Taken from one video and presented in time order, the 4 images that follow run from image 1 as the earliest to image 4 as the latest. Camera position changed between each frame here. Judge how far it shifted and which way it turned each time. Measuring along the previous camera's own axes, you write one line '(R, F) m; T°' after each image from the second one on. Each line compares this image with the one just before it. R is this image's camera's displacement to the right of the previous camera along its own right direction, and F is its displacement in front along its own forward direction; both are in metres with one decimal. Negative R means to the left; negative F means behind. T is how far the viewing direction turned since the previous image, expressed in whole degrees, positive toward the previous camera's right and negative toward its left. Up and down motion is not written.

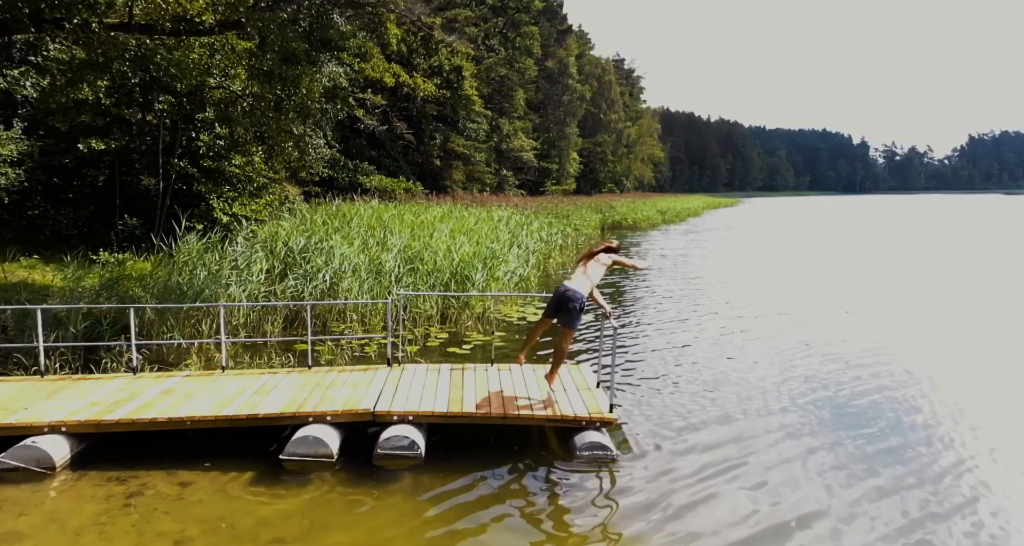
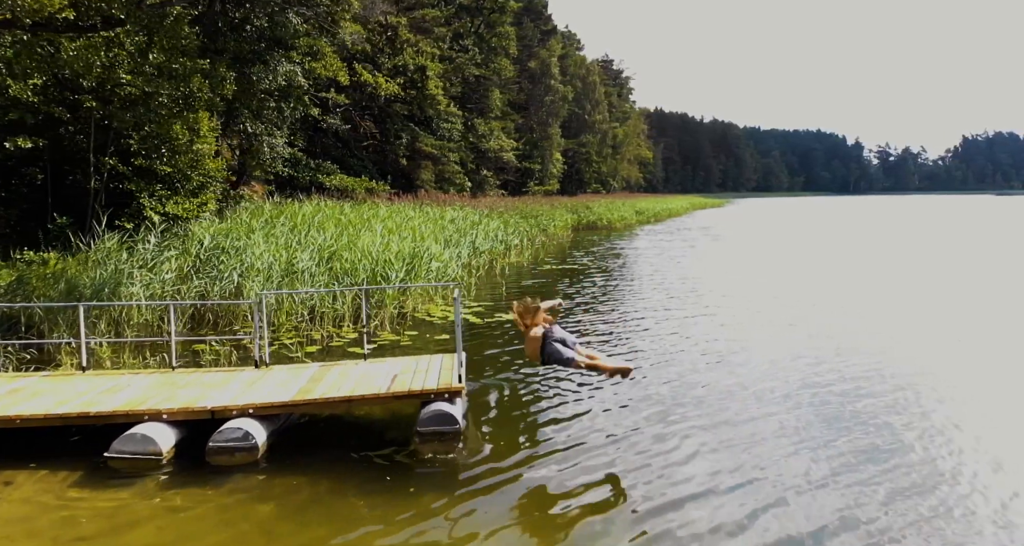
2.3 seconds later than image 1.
(+1.1, +0.1) m; 0°
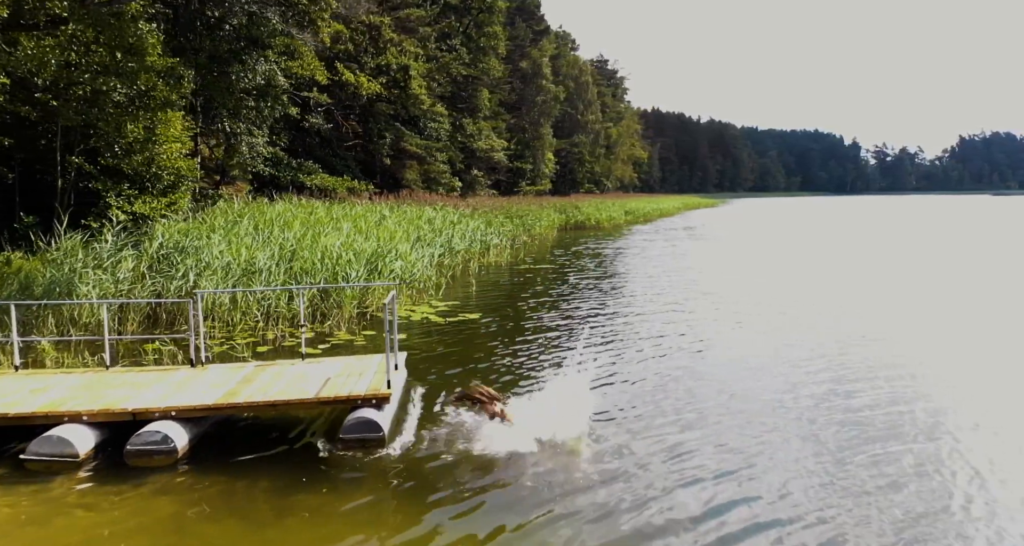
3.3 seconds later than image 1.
(+0.5, 0.0) m; 0°
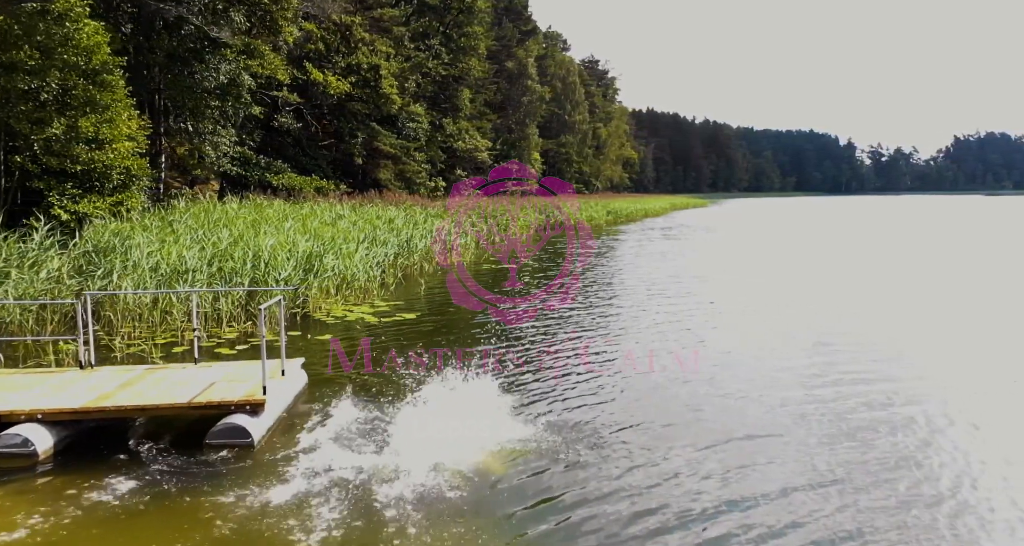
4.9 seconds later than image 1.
(+0.9, +0.1) m; 0°
